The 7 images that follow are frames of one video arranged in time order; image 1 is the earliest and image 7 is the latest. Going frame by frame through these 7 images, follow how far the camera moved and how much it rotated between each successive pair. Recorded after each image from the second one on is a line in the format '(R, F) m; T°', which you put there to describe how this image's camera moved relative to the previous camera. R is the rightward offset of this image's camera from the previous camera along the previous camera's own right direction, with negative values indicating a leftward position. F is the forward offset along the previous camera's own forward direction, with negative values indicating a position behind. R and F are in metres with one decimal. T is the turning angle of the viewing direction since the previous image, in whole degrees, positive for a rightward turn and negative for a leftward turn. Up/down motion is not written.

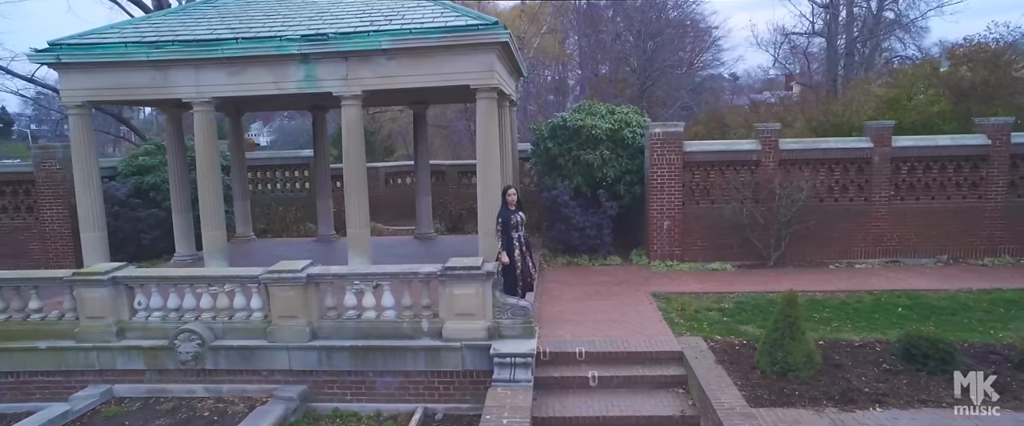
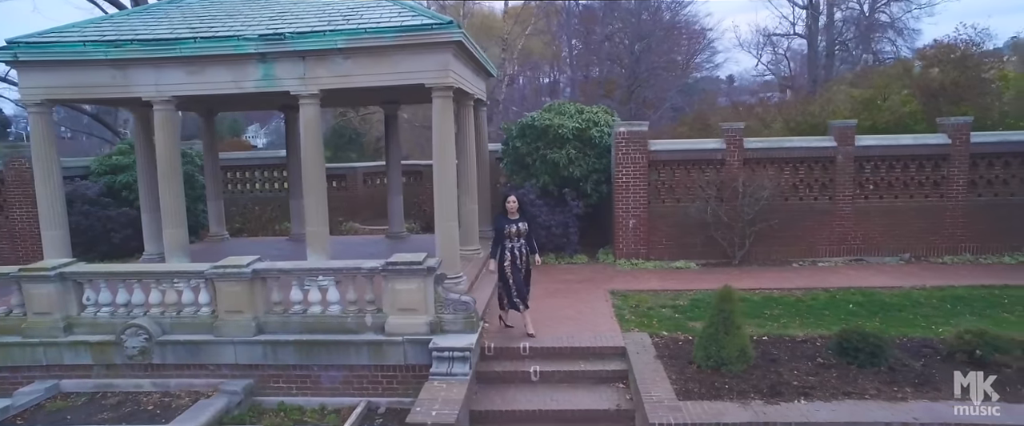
(+0.6, -0.1) m; 0°
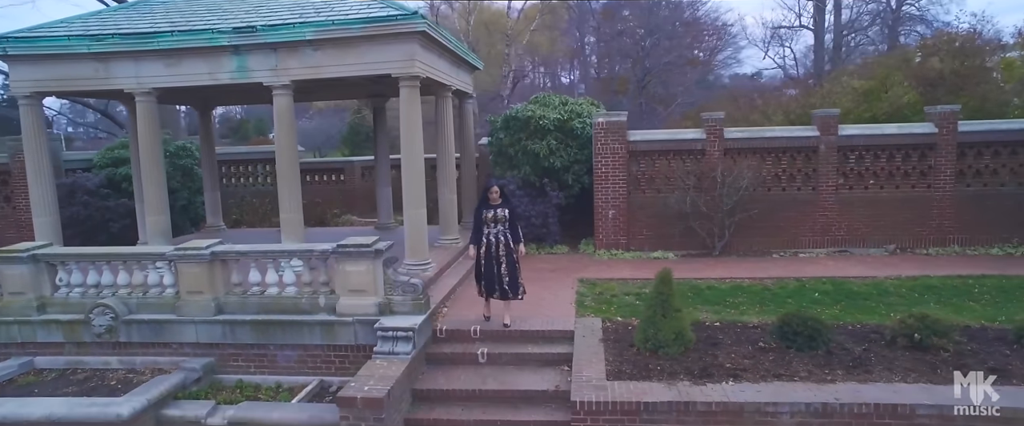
(+0.9, -0.1) m; -3°
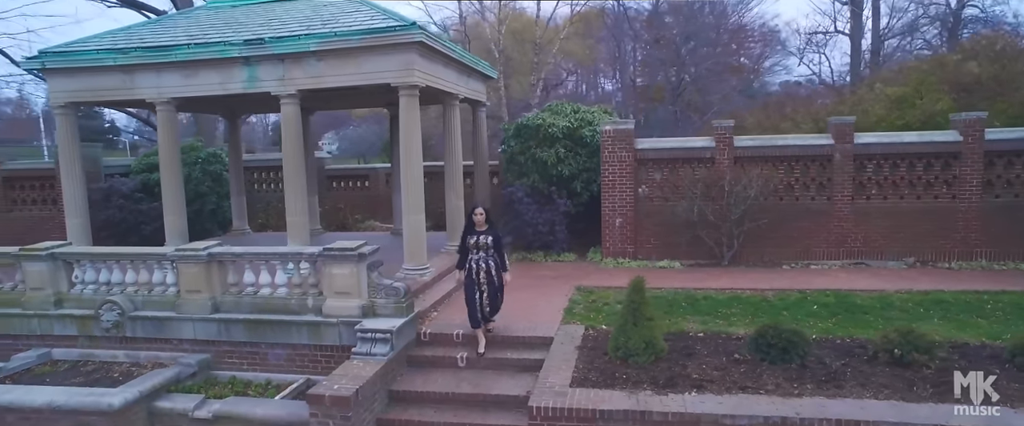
(+0.7, -0.1) m; -5°
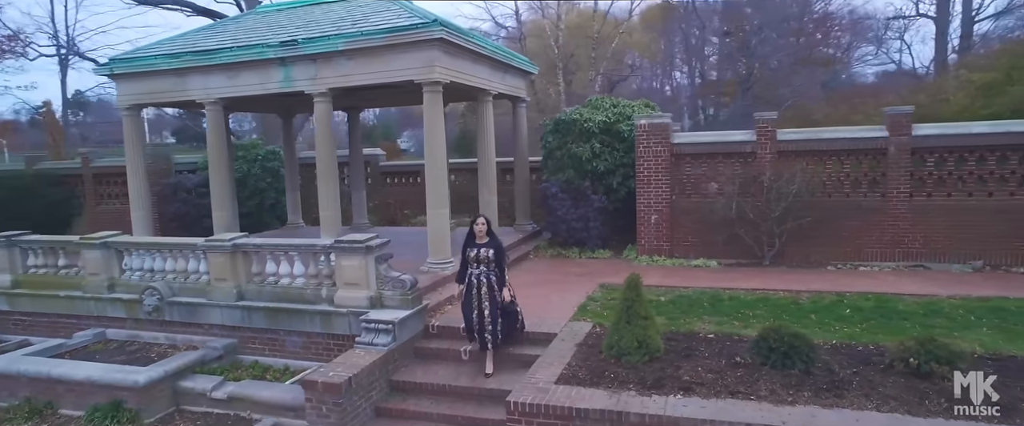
(+0.8, +0.1) m; -7°
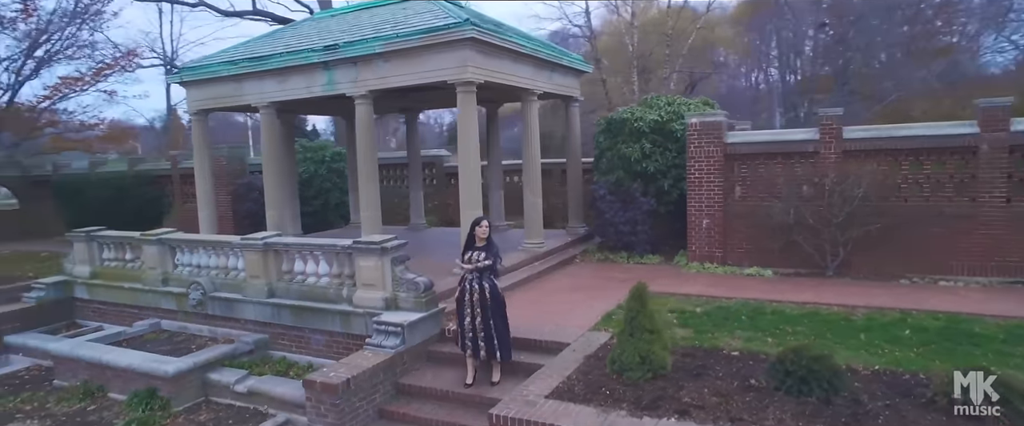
(+0.9, +0.3) m; -9°
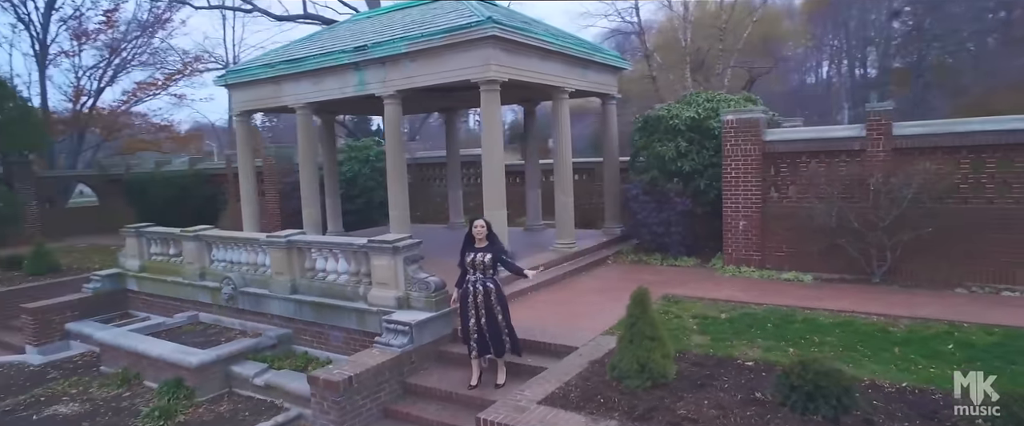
(+0.6, +0.2) m; -6°
